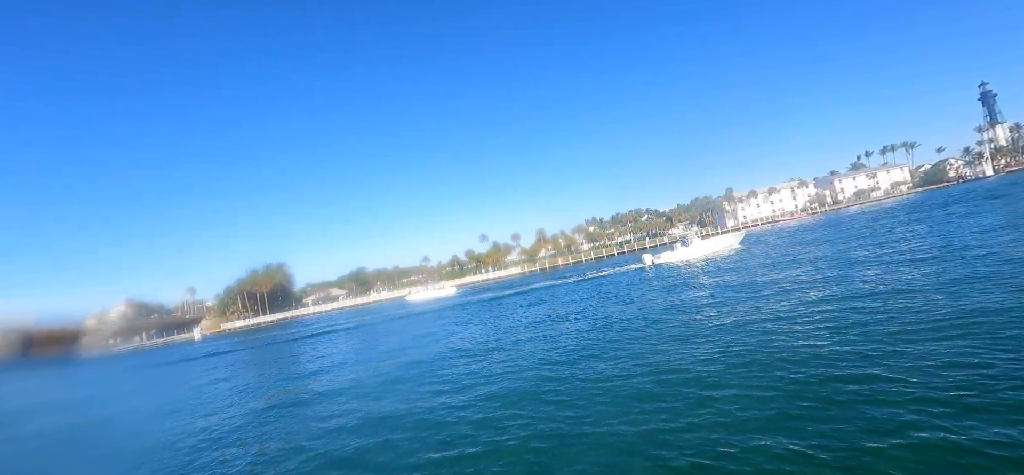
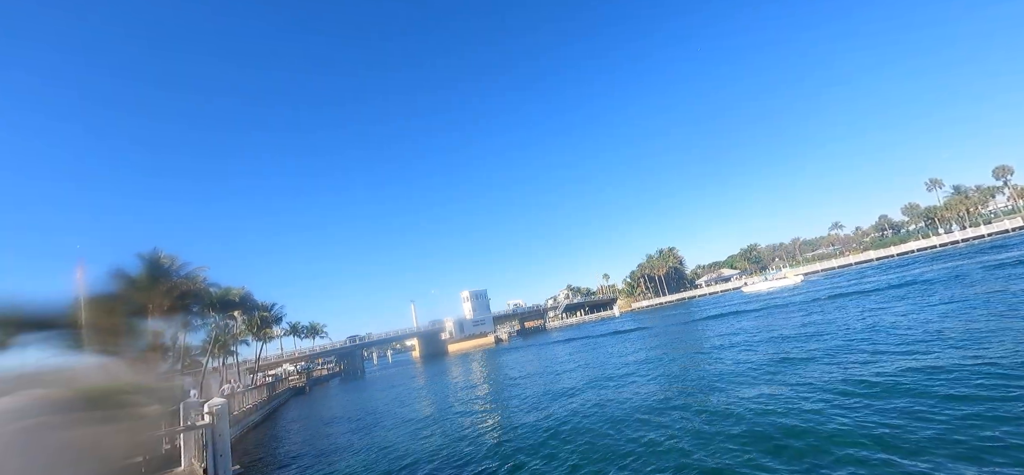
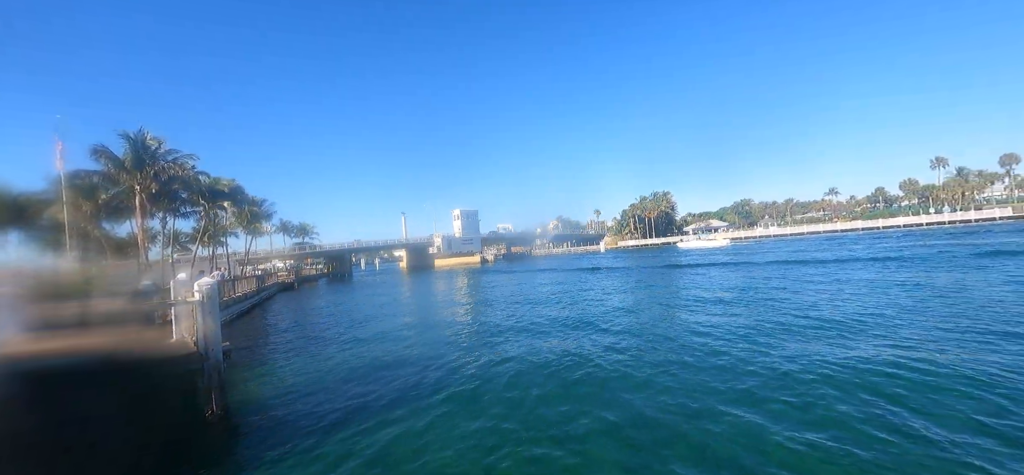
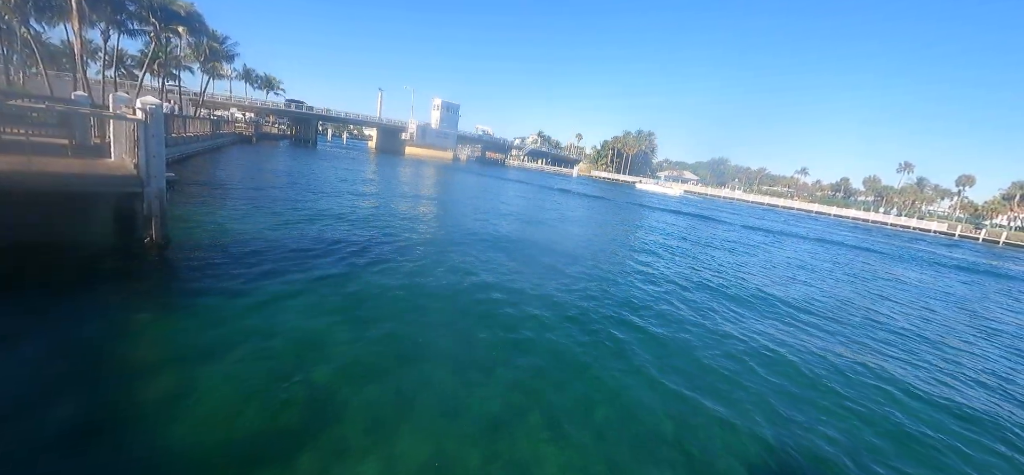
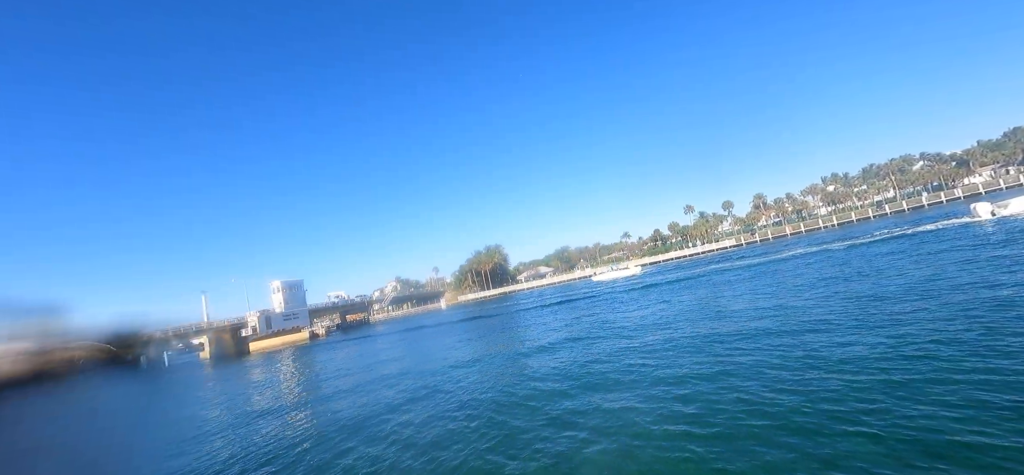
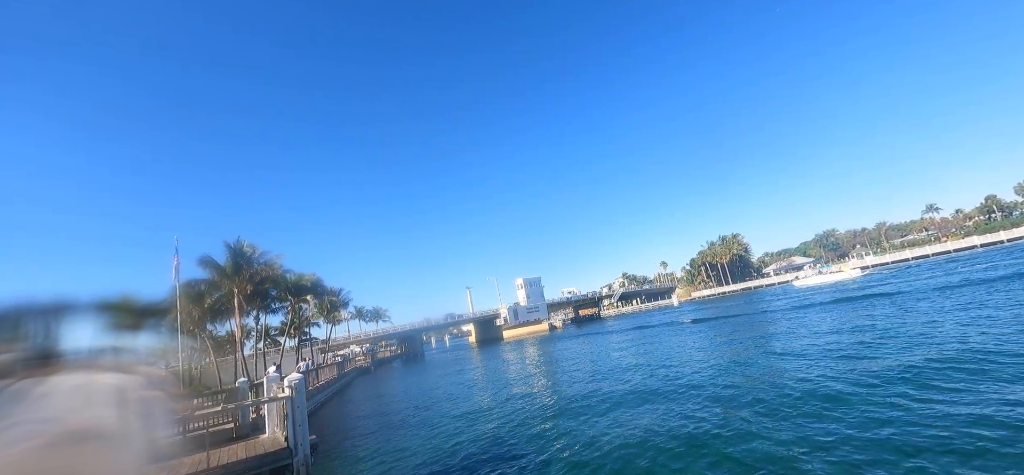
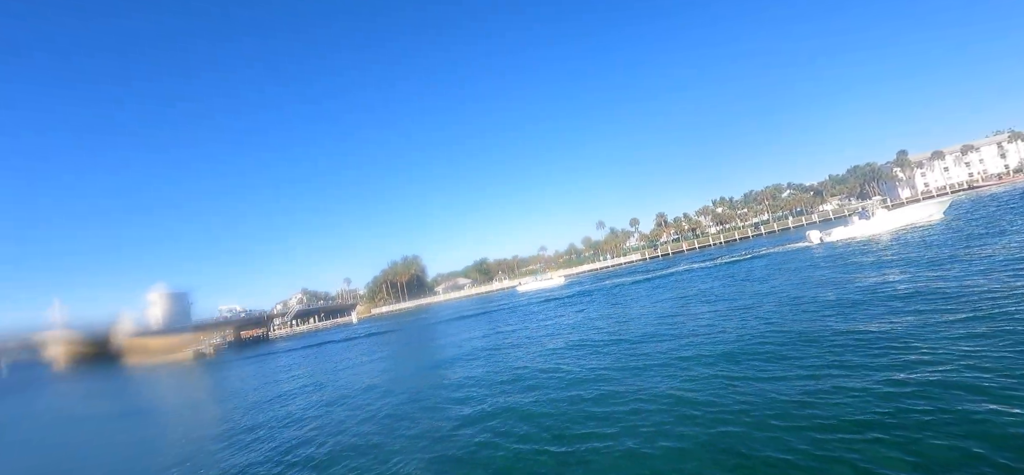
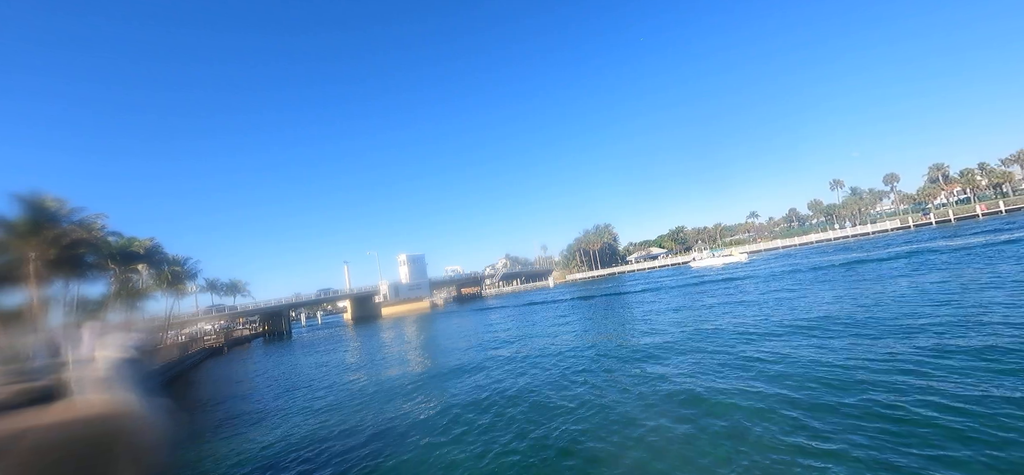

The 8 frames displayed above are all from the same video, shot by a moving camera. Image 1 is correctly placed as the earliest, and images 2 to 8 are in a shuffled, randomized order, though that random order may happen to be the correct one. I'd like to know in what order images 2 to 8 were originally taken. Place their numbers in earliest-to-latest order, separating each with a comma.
7, 5, 8, 2, 6, 3, 4
